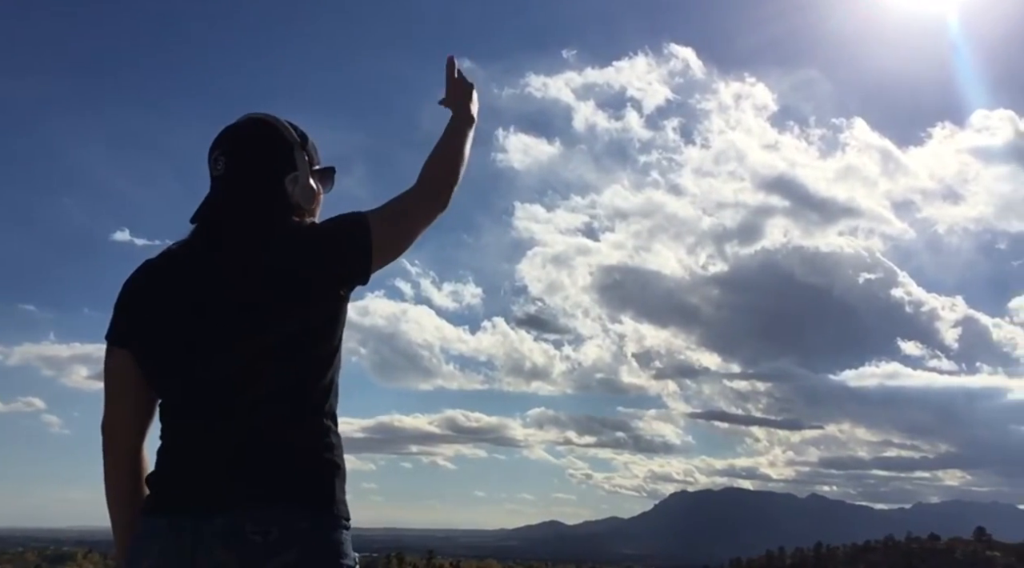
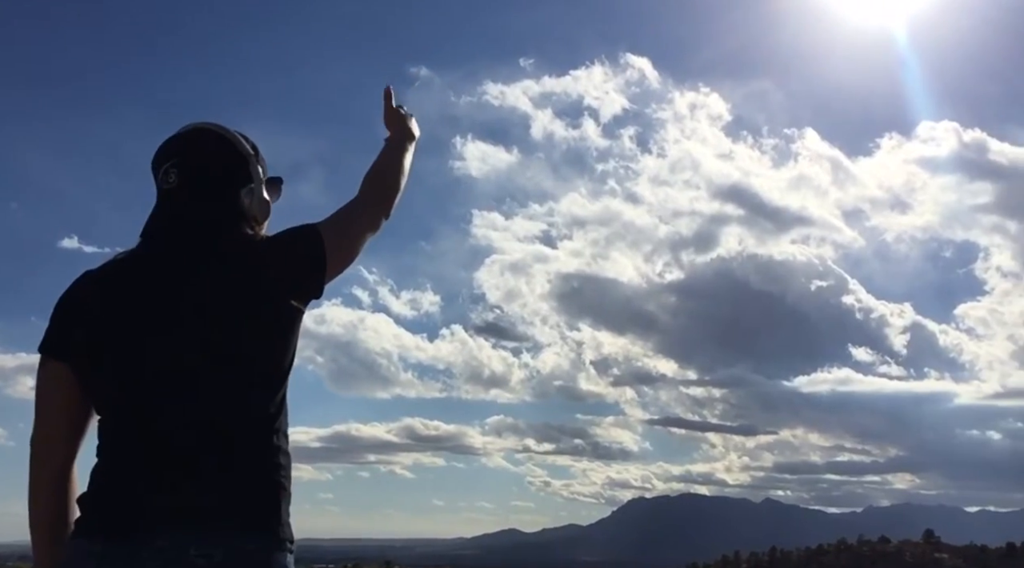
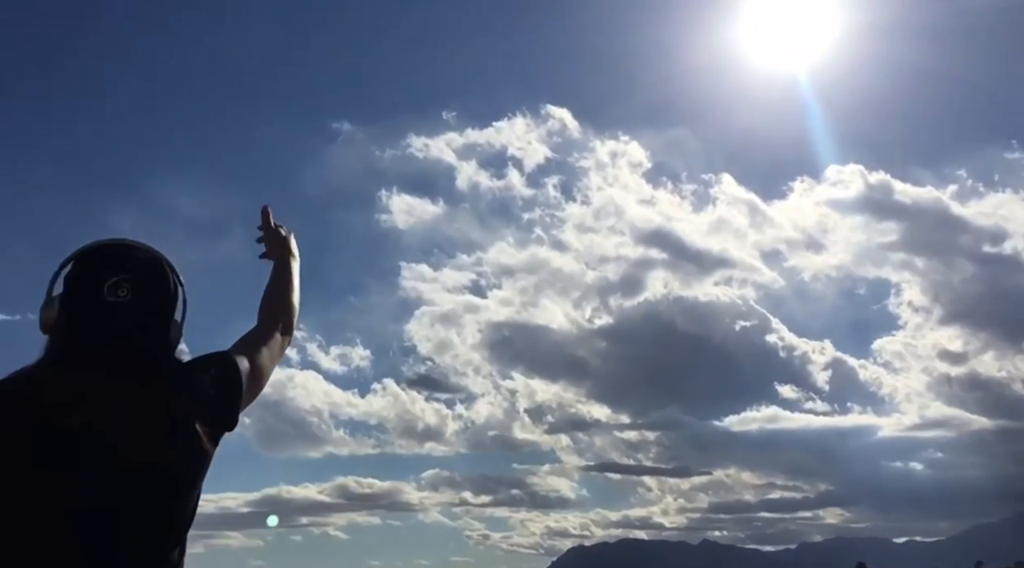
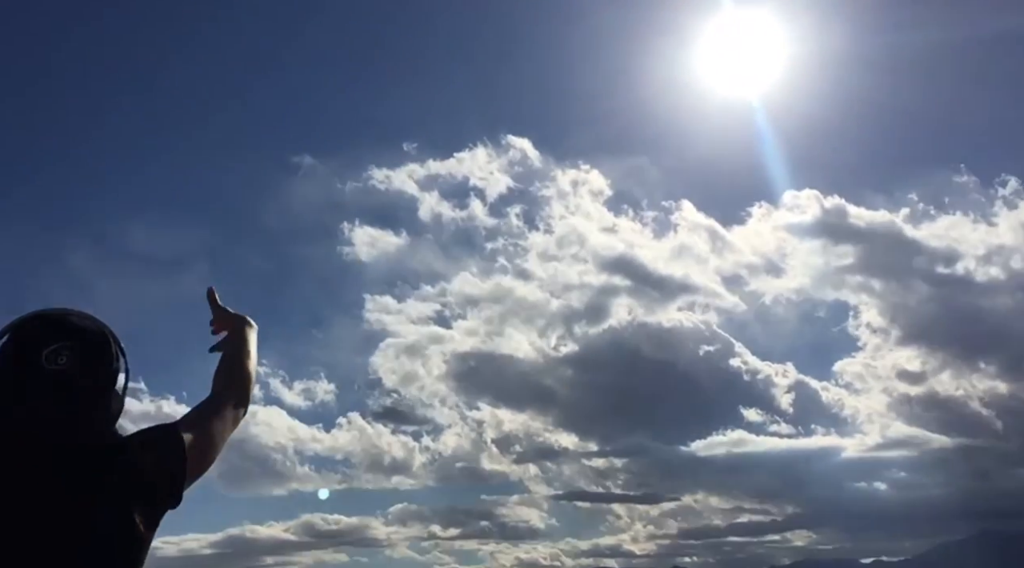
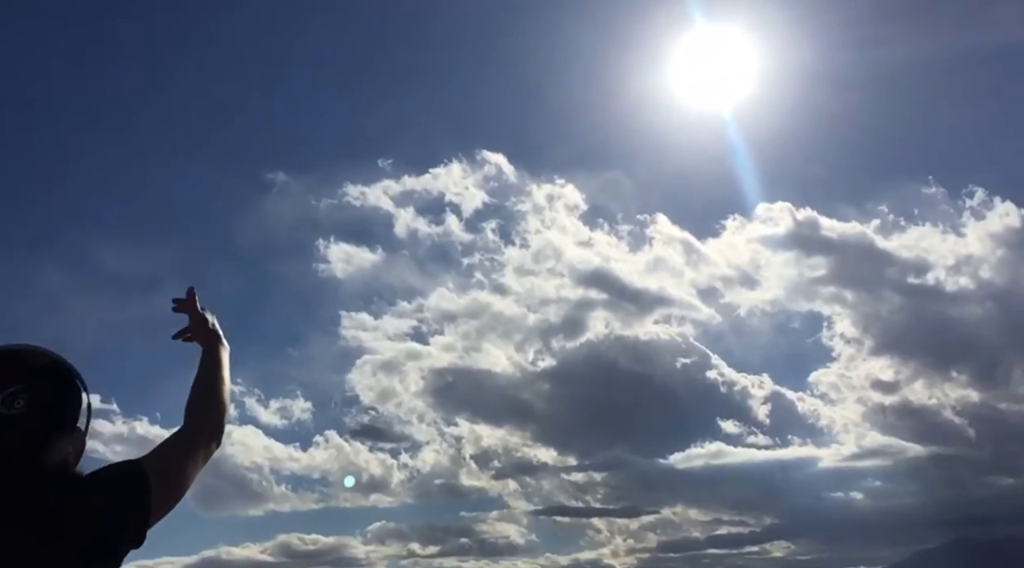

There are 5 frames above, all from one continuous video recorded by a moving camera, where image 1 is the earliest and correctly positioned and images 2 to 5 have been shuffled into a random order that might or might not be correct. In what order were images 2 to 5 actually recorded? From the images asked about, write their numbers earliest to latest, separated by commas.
2, 3, 4, 5
